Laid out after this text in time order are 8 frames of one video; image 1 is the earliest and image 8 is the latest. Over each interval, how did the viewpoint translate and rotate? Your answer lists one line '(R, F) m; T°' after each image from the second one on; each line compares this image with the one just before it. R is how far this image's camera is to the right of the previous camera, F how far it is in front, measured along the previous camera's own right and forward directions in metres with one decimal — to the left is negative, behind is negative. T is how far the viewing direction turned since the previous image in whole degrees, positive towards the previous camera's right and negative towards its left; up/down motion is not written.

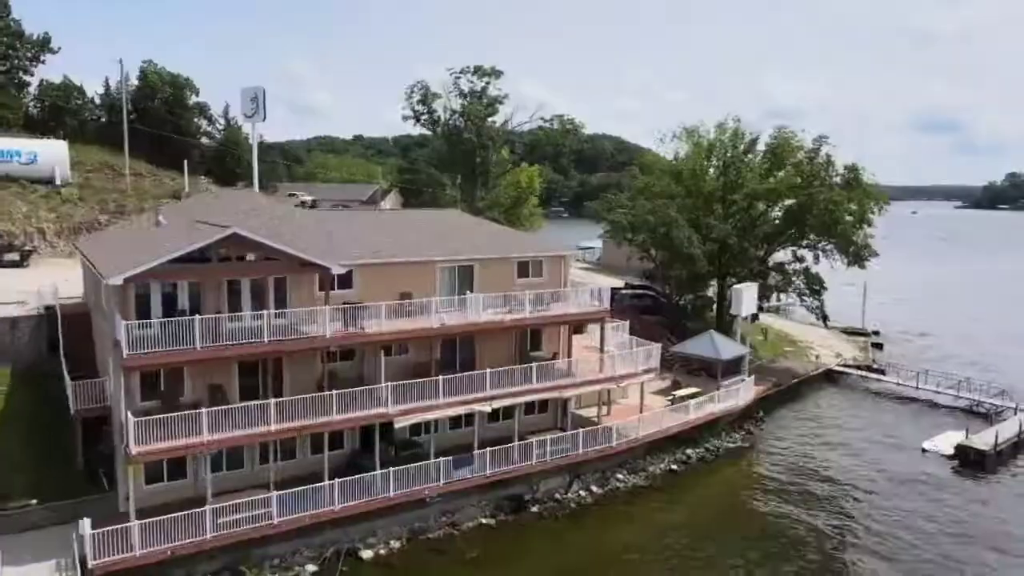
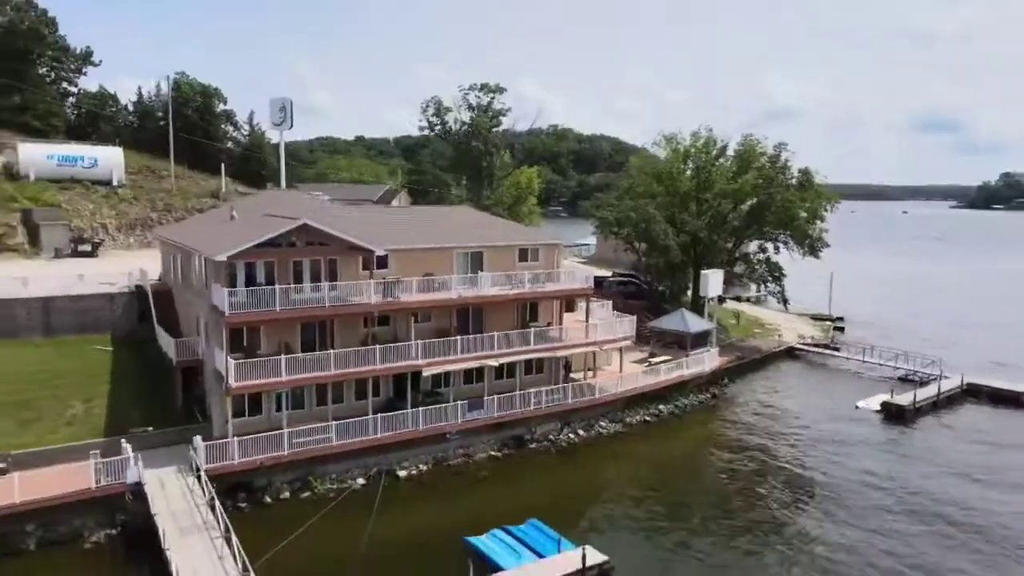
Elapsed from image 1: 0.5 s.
(-0.1, -6.1) m; 0°
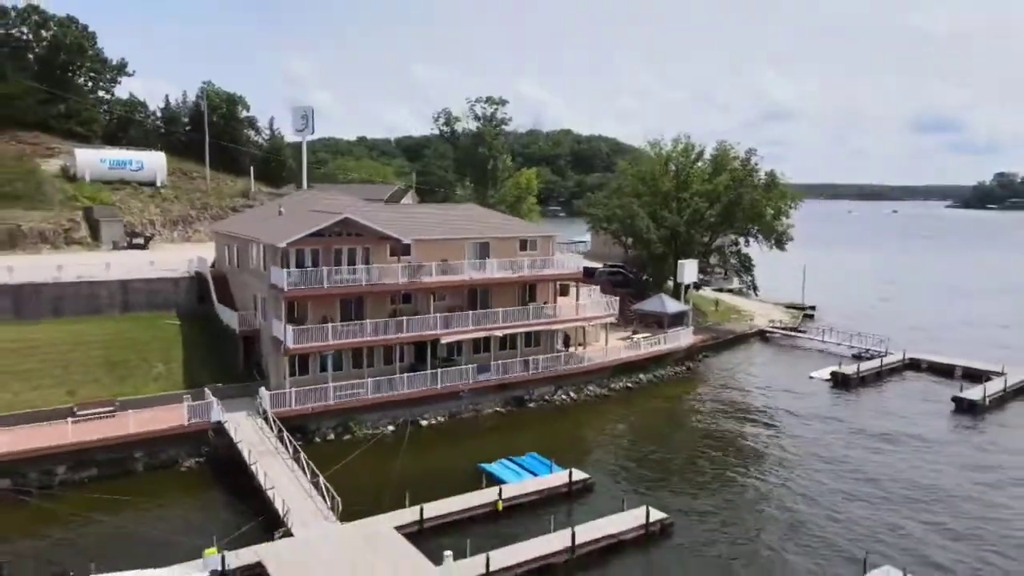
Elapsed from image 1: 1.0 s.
(-0.1, -5.9) m; 0°
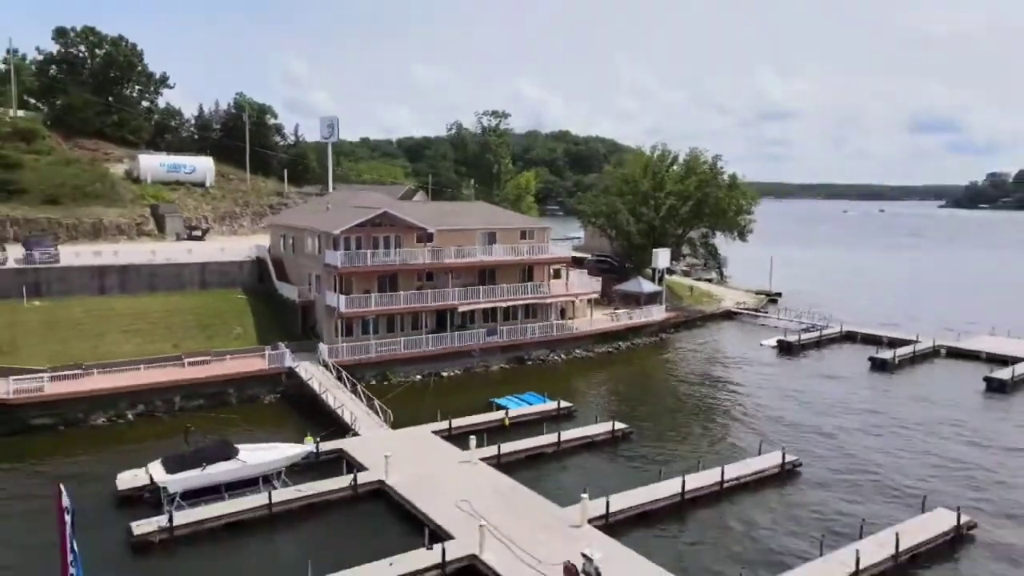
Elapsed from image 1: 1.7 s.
(-0.1, -8.7) m; 0°
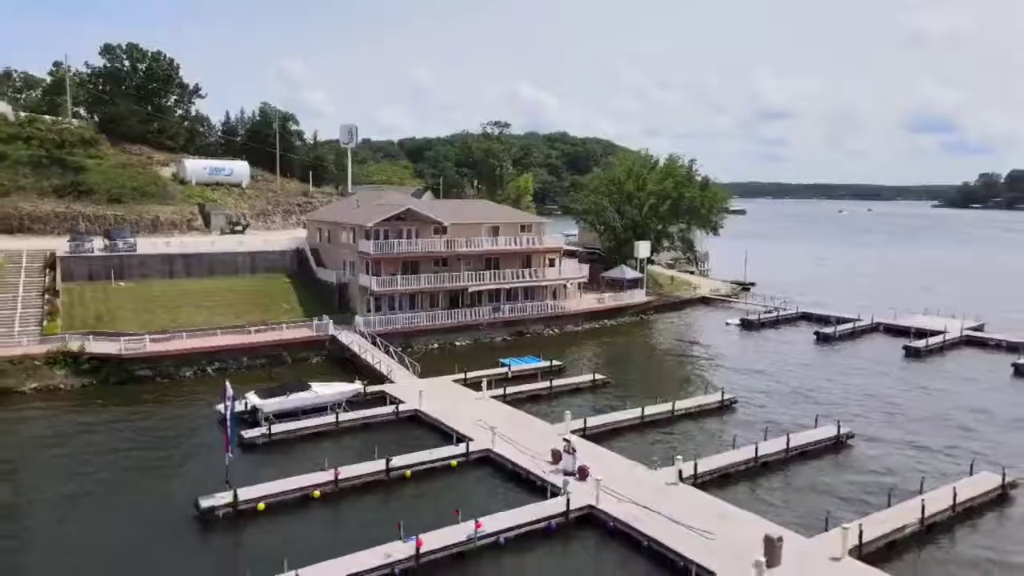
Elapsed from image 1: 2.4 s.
(-0.1, -8.4) m; 0°
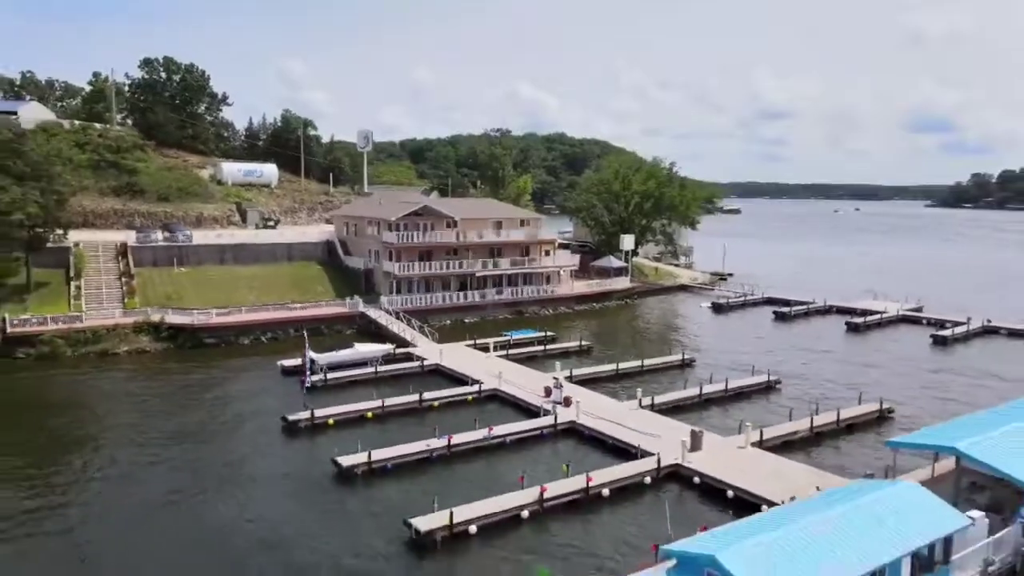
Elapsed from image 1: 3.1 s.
(-0.1, -8.6) m; 0°
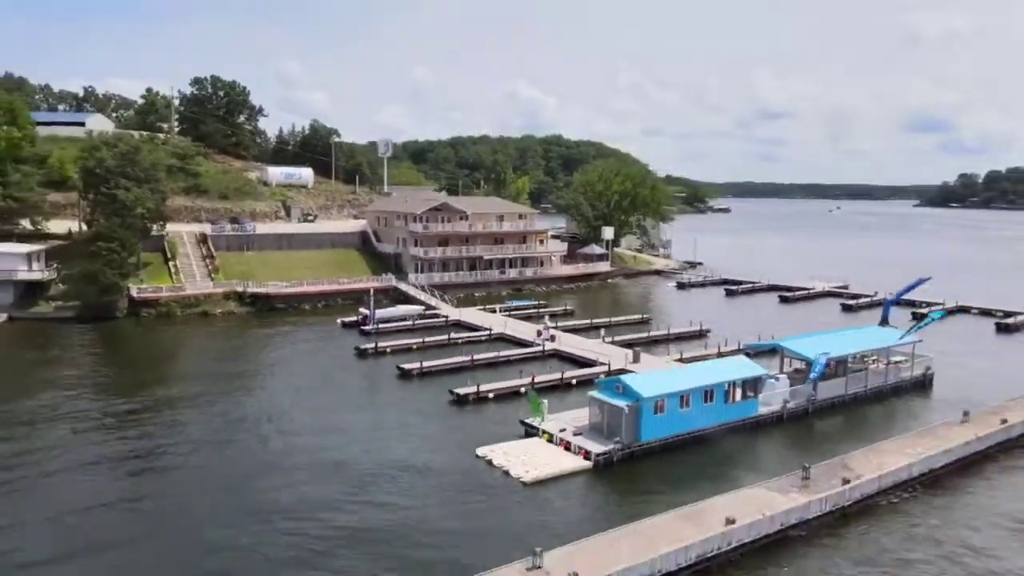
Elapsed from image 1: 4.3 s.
(-0.1, -14.4) m; 0°
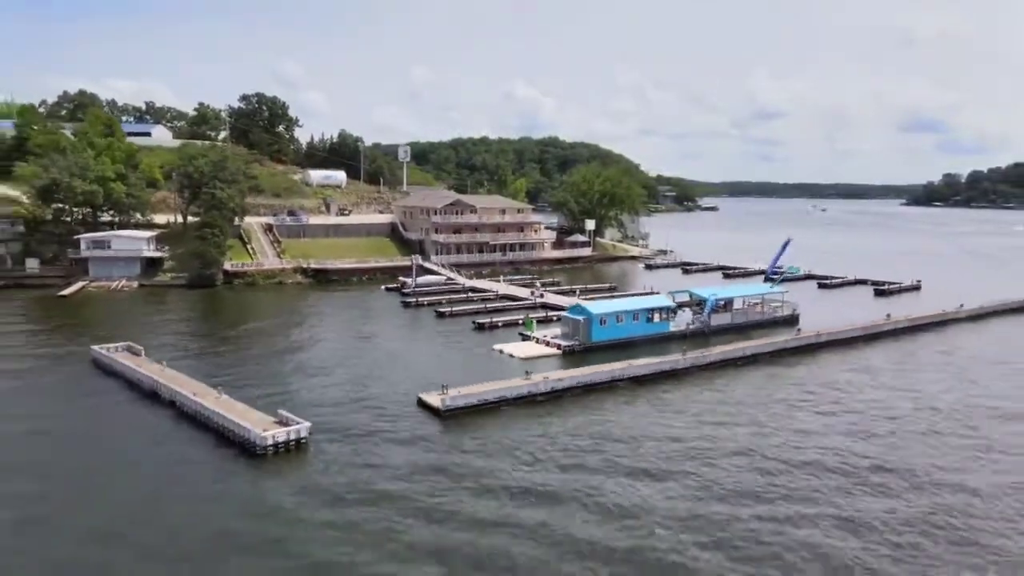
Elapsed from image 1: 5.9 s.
(-0.1, -18.9) m; 0°
